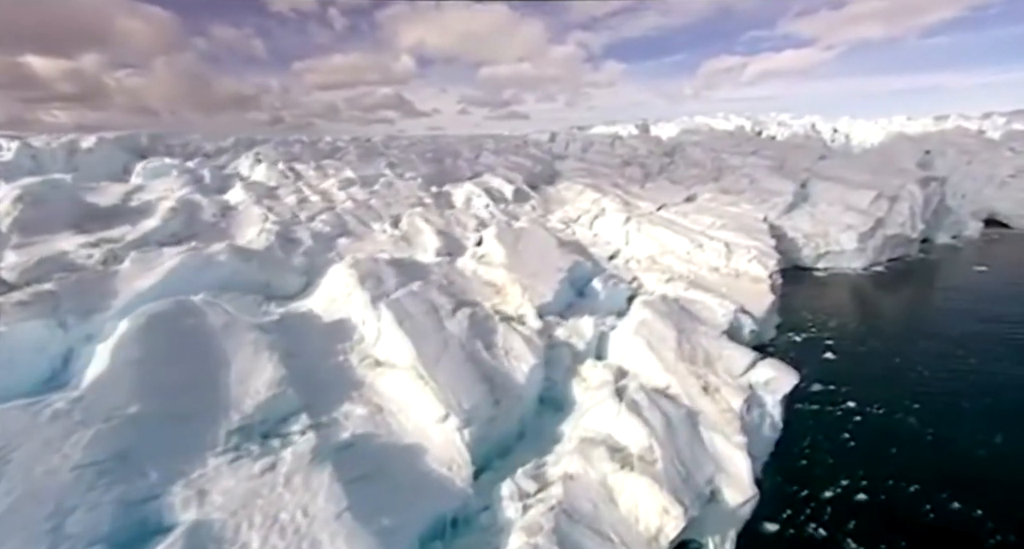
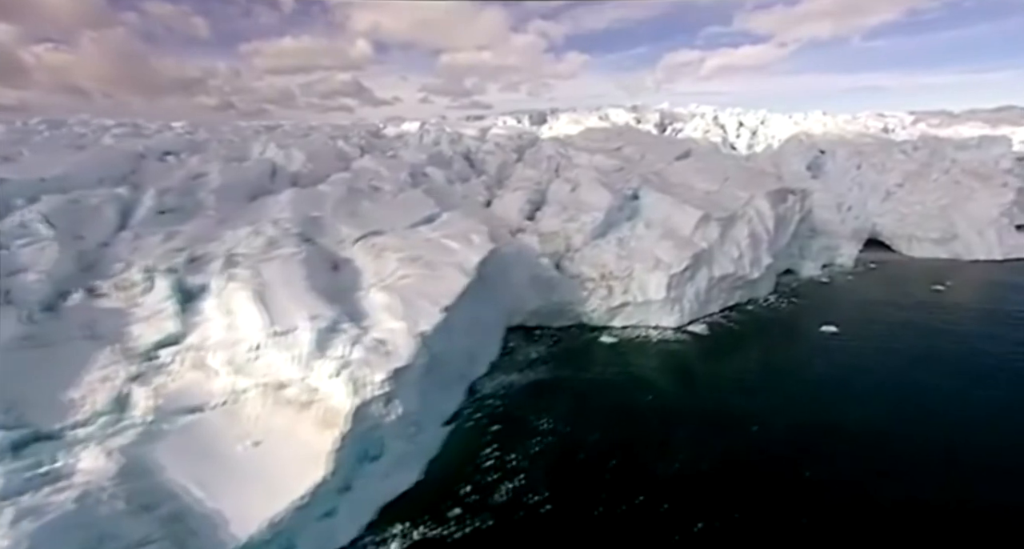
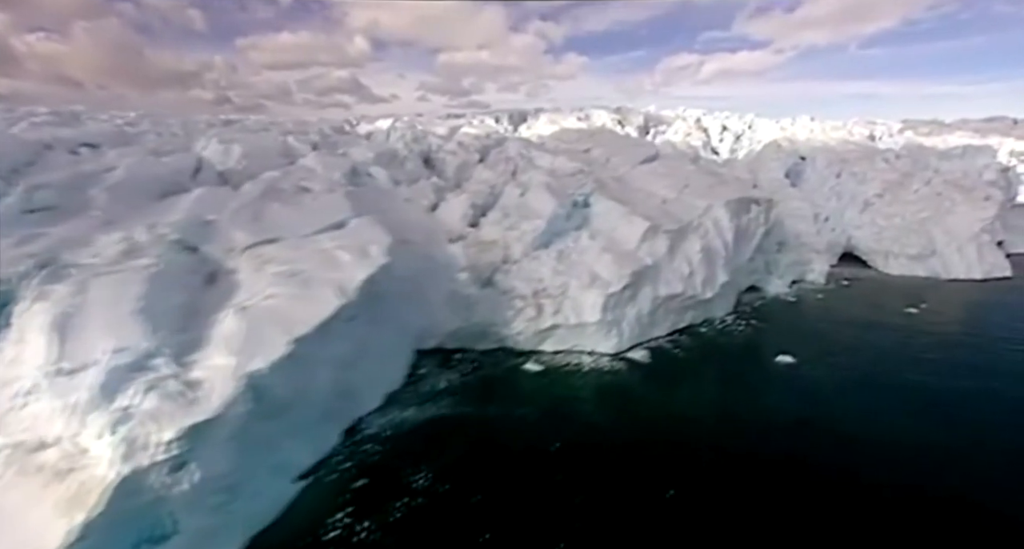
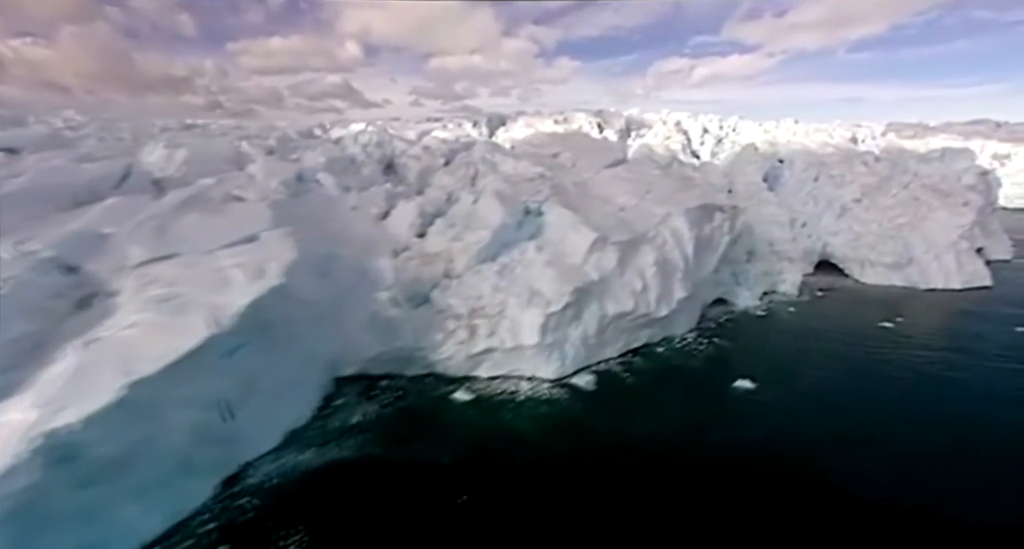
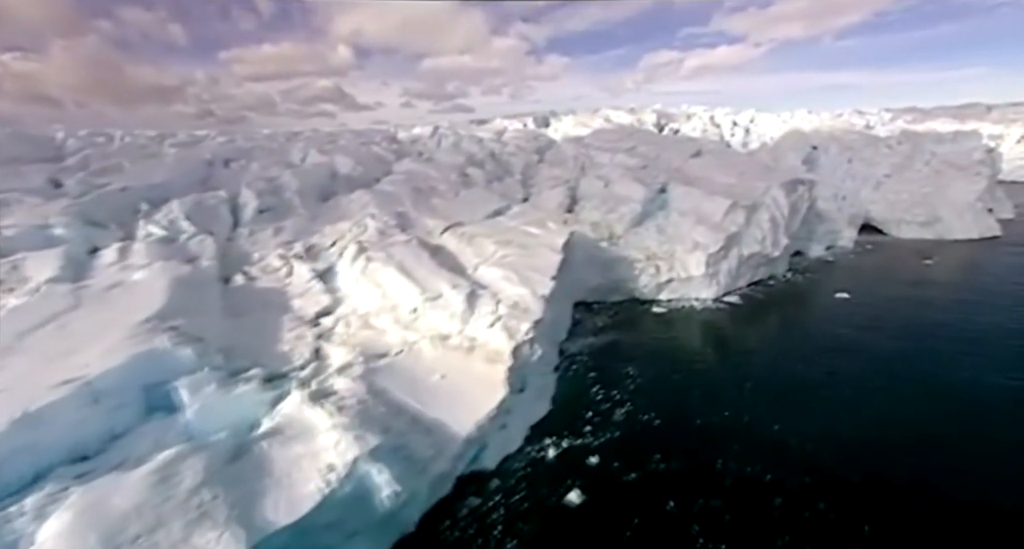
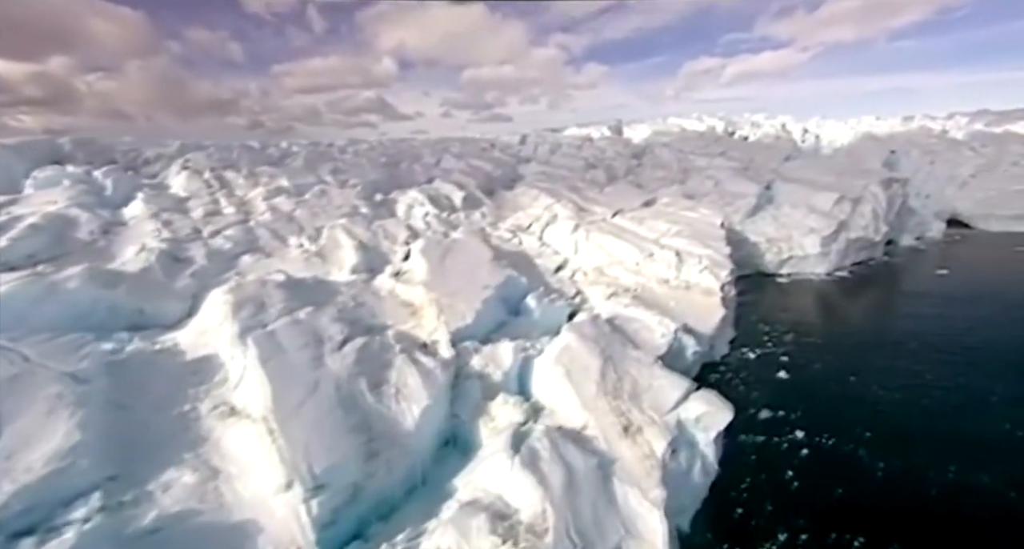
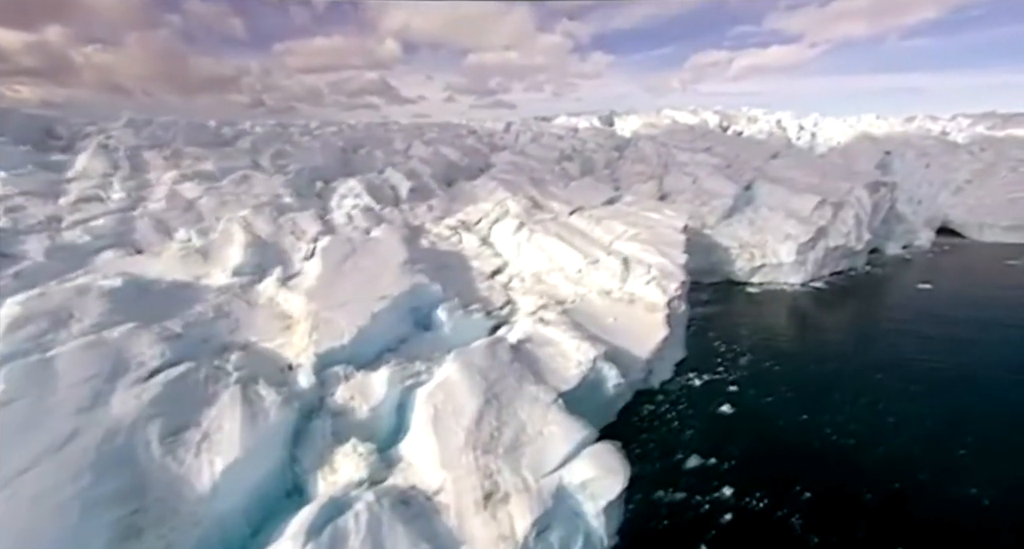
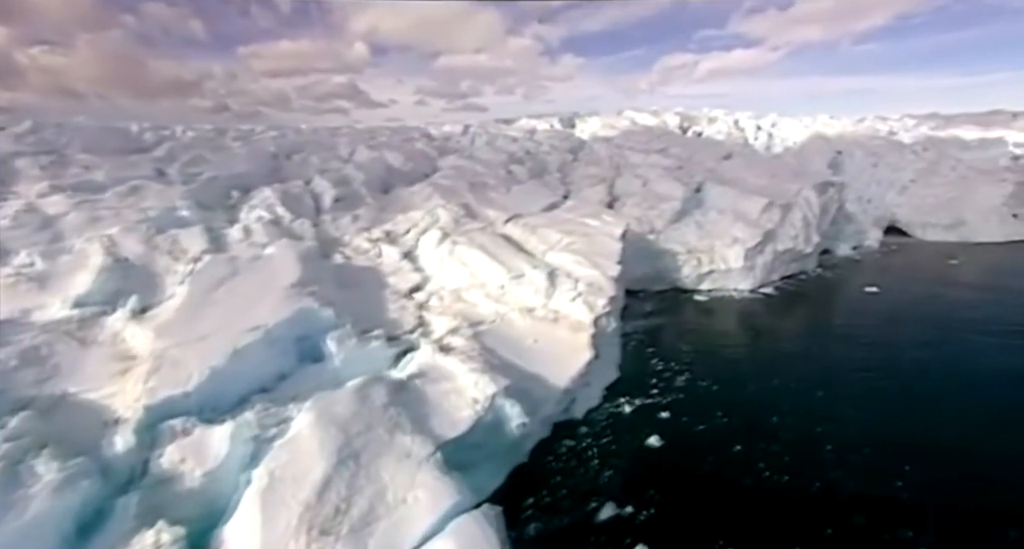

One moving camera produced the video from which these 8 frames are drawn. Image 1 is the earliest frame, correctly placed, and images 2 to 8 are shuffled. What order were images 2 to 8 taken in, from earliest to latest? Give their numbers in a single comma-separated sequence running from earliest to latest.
6, 7, 8, 5, 2, 3, 4
